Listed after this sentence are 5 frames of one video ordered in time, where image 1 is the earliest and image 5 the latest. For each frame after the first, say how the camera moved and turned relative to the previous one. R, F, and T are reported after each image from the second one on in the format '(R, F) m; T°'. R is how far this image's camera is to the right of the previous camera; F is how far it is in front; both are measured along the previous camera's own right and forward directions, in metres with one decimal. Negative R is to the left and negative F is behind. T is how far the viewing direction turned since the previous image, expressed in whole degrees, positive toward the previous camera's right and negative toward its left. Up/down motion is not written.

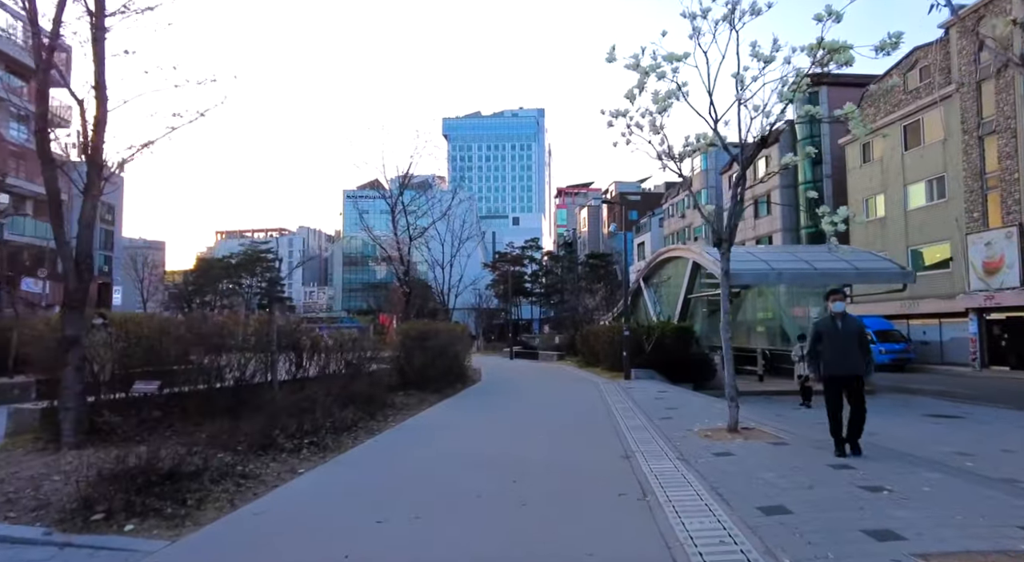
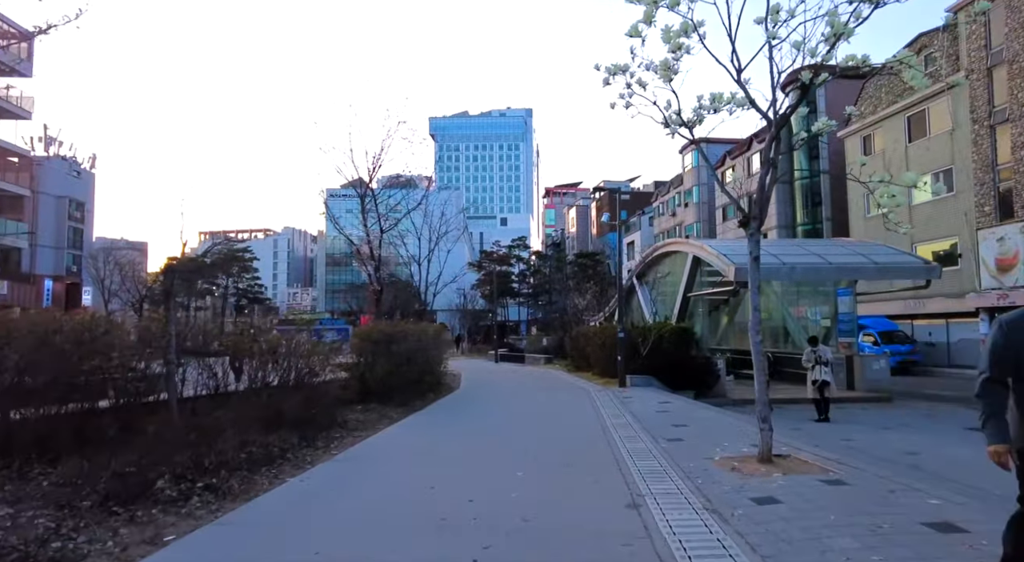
(+0.2, +2.4) m; +1°
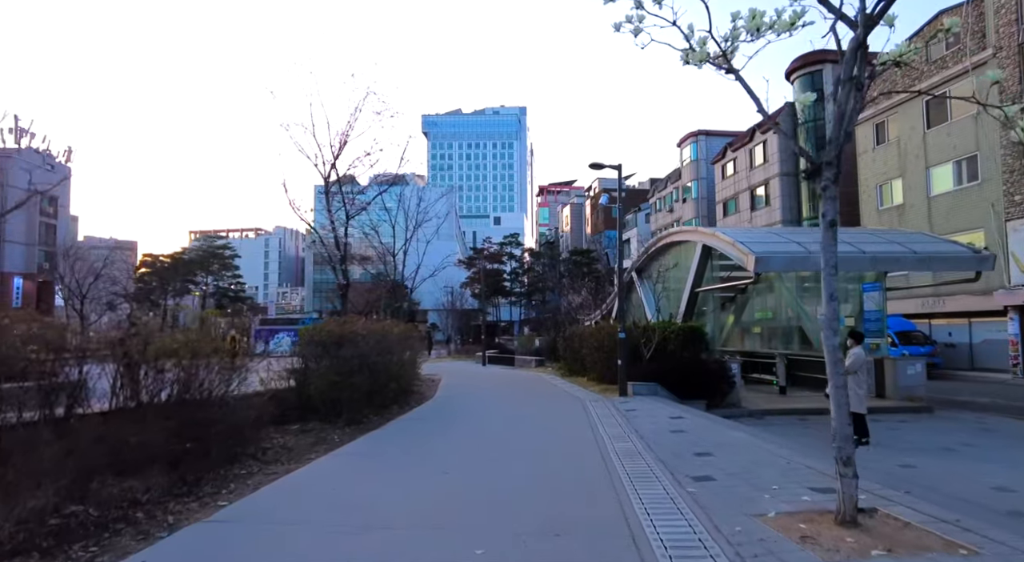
(+0.3, +2.9) m; +1°
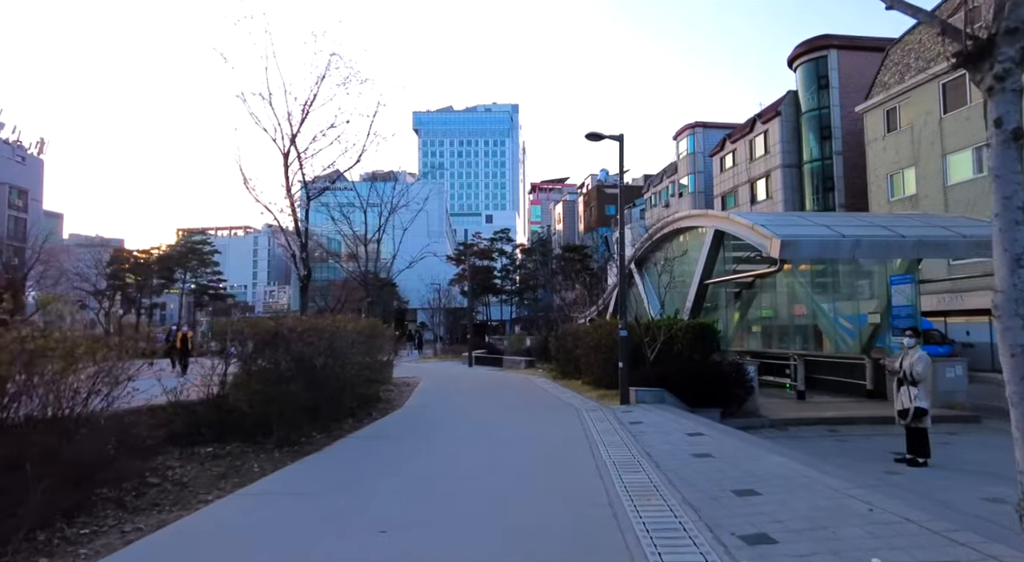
(+0.2, +2.5) m; +1°
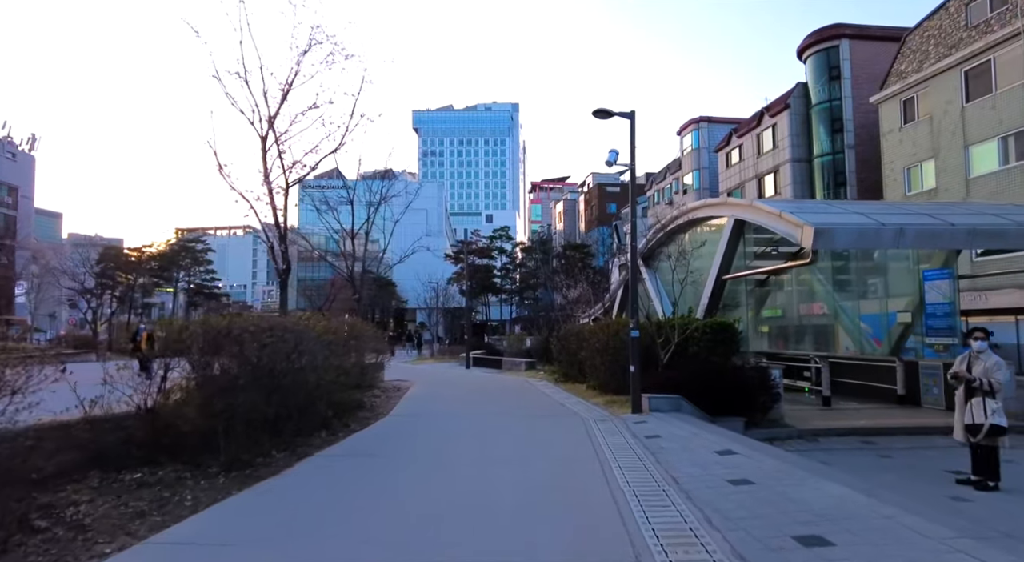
(0.0, +1.6) m; 0°
